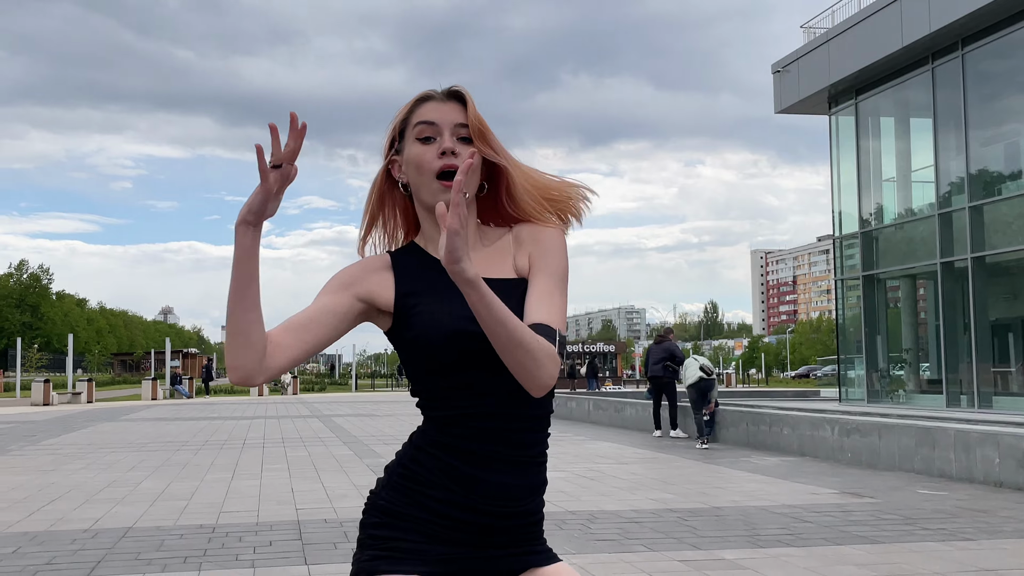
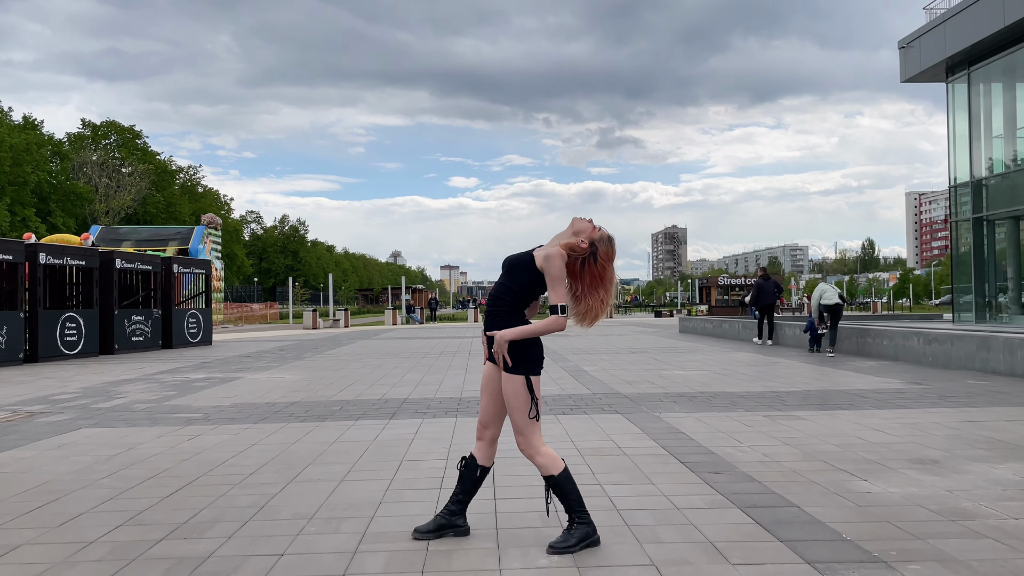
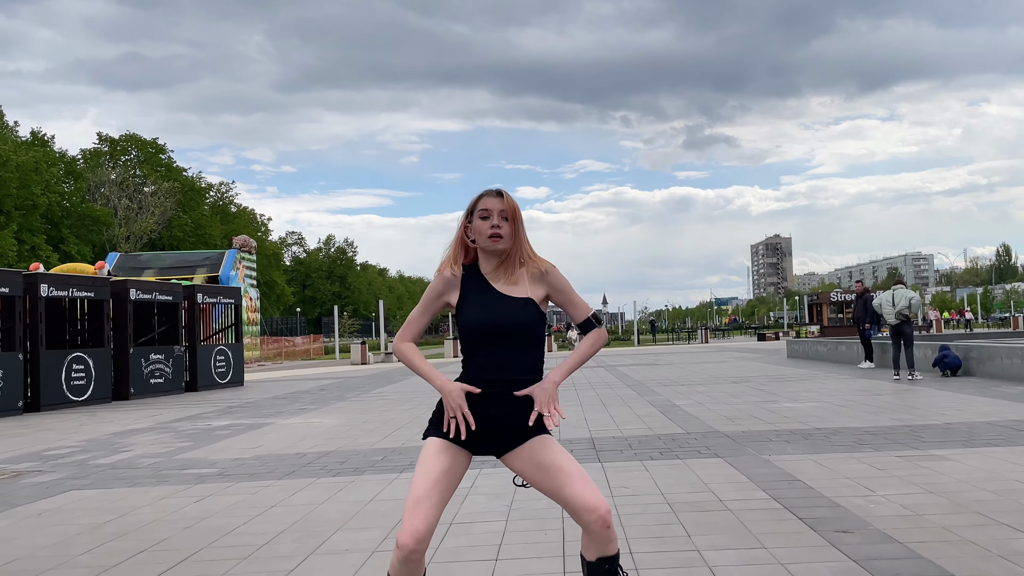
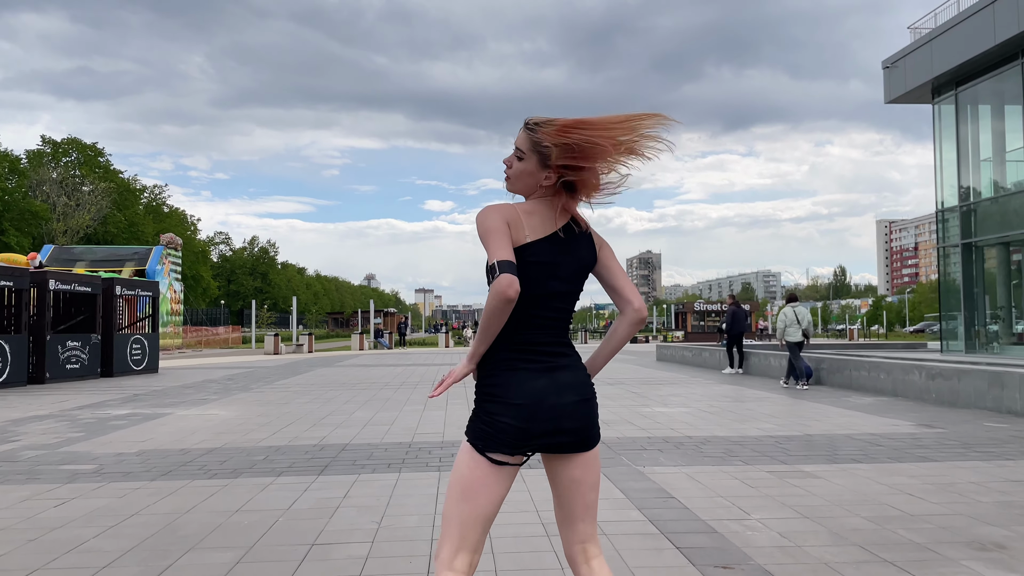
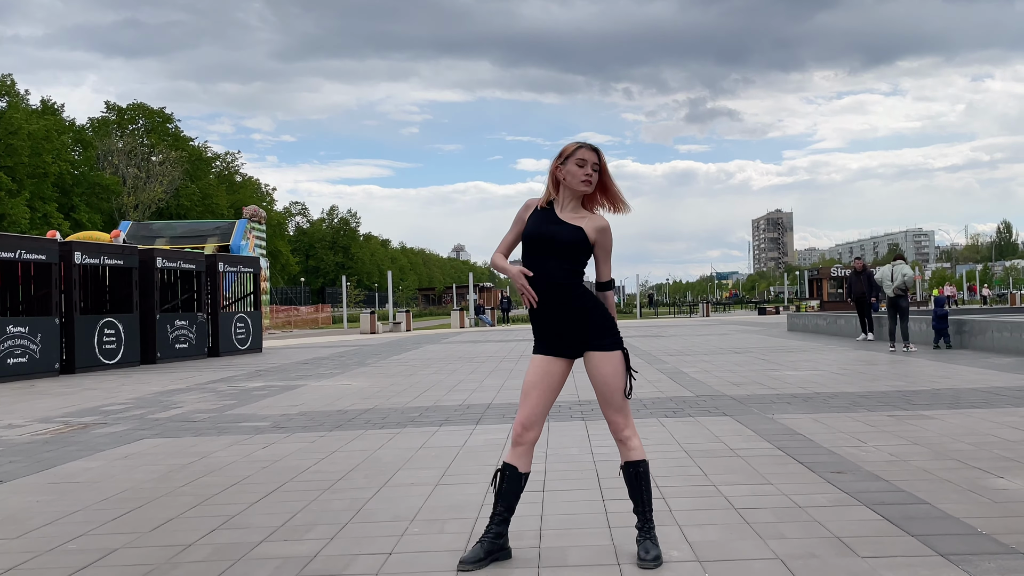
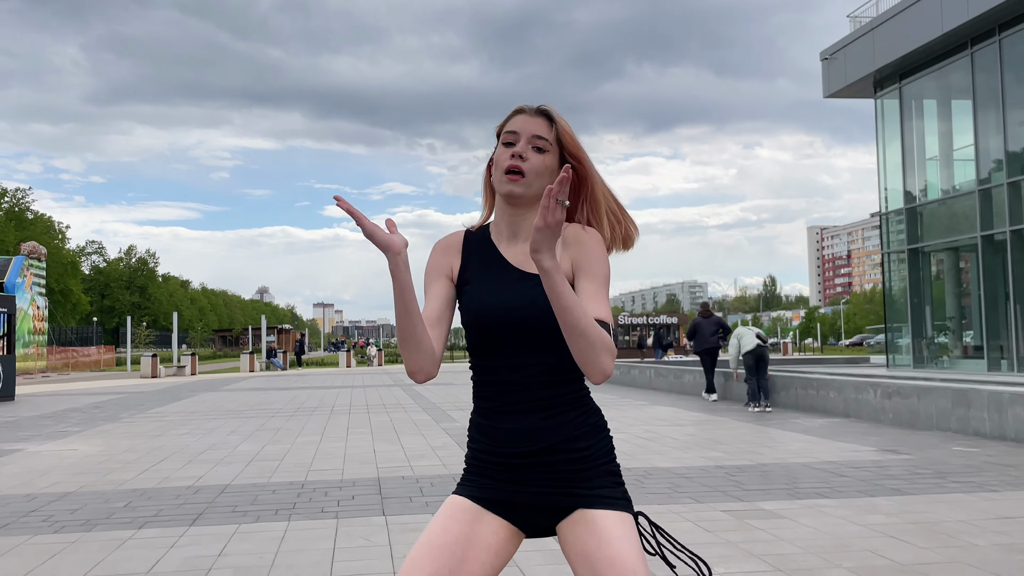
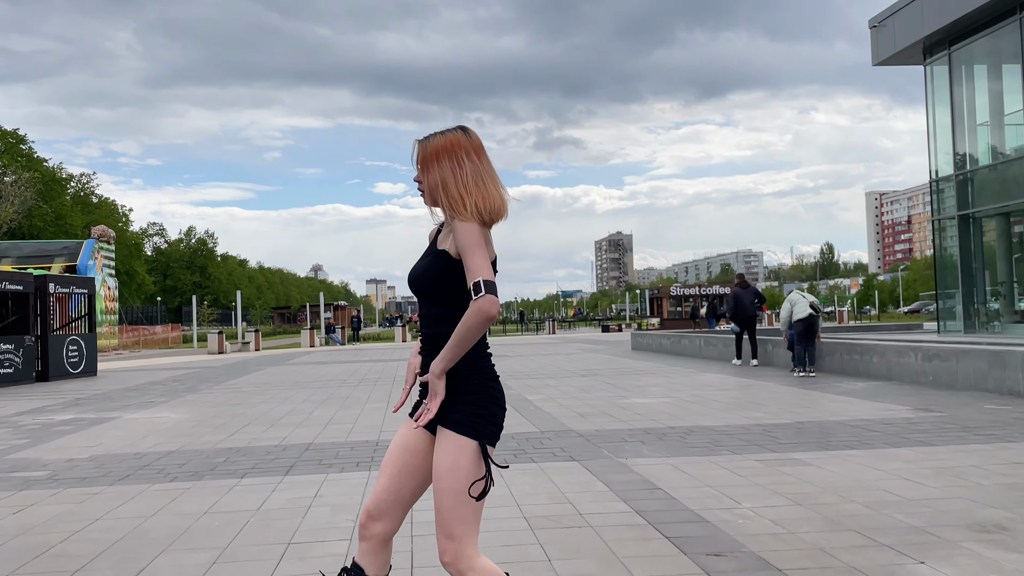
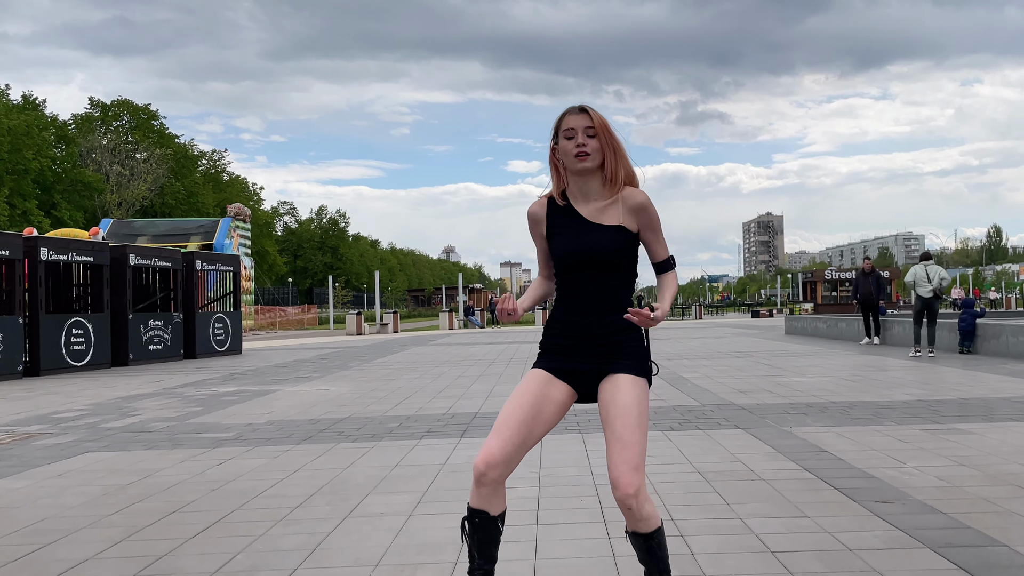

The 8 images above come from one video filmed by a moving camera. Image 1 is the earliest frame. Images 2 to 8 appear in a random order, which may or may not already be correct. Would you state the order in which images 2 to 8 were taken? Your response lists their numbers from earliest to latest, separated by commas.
6, 7, 2, 4, 3, 5, 8
